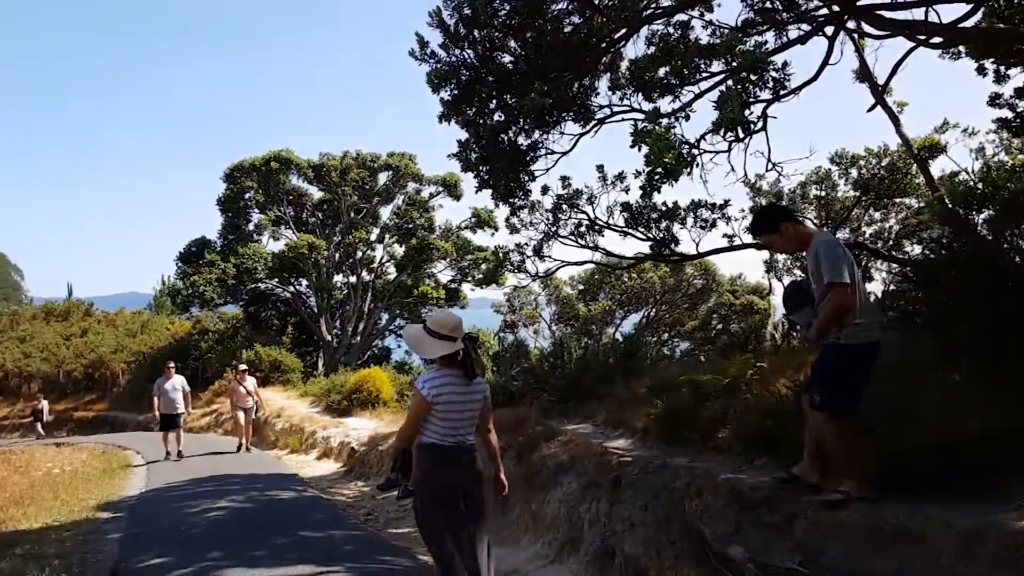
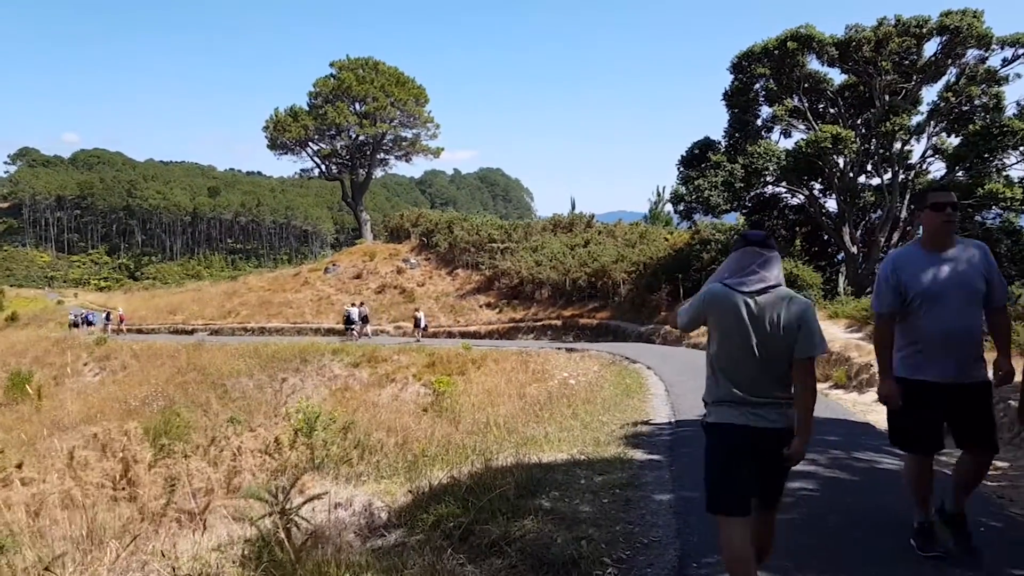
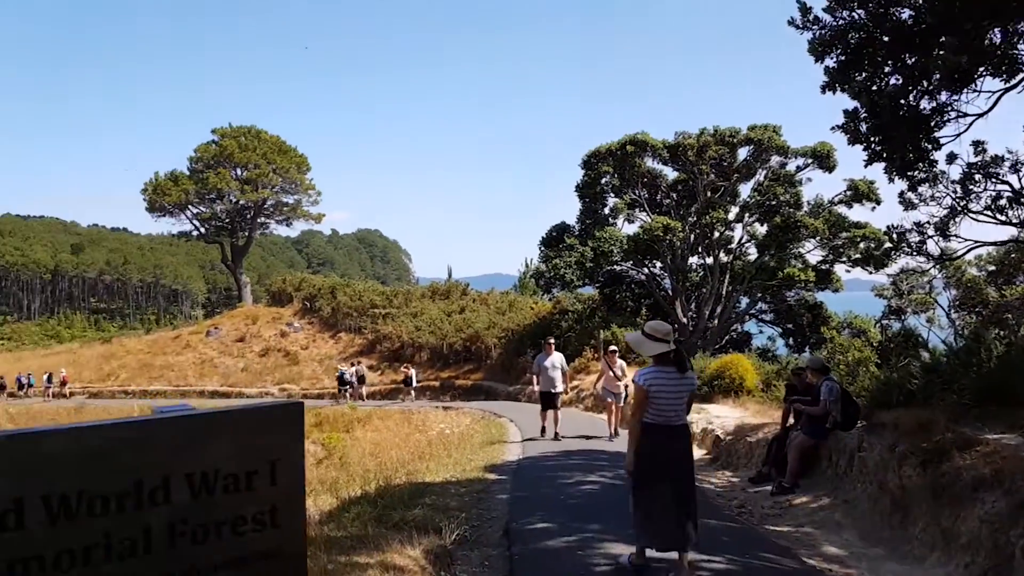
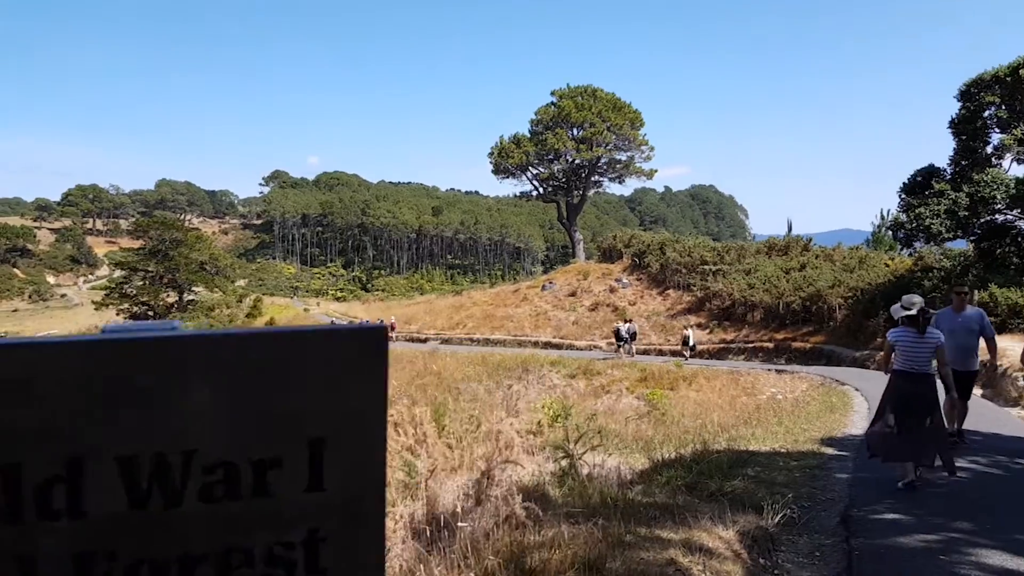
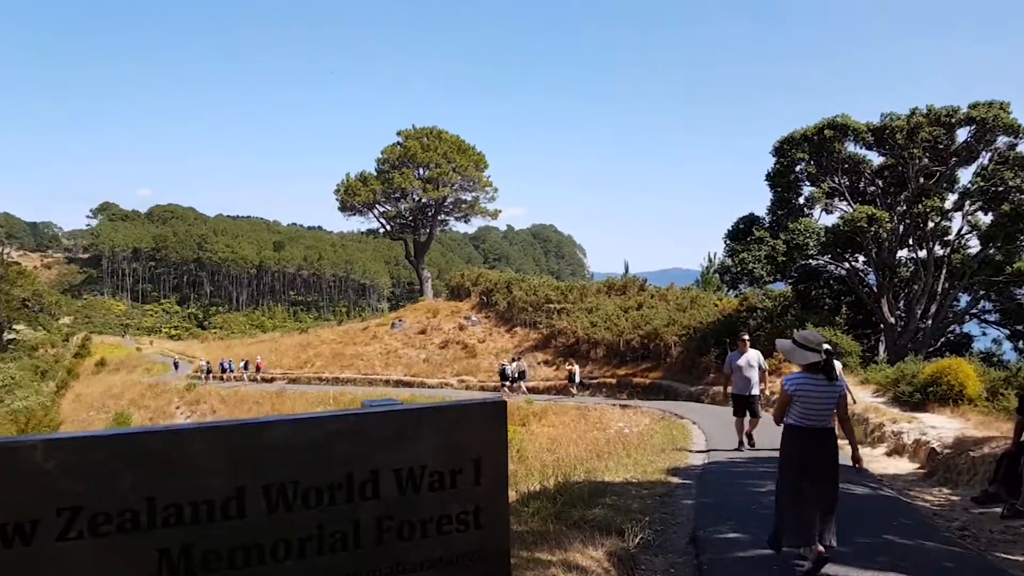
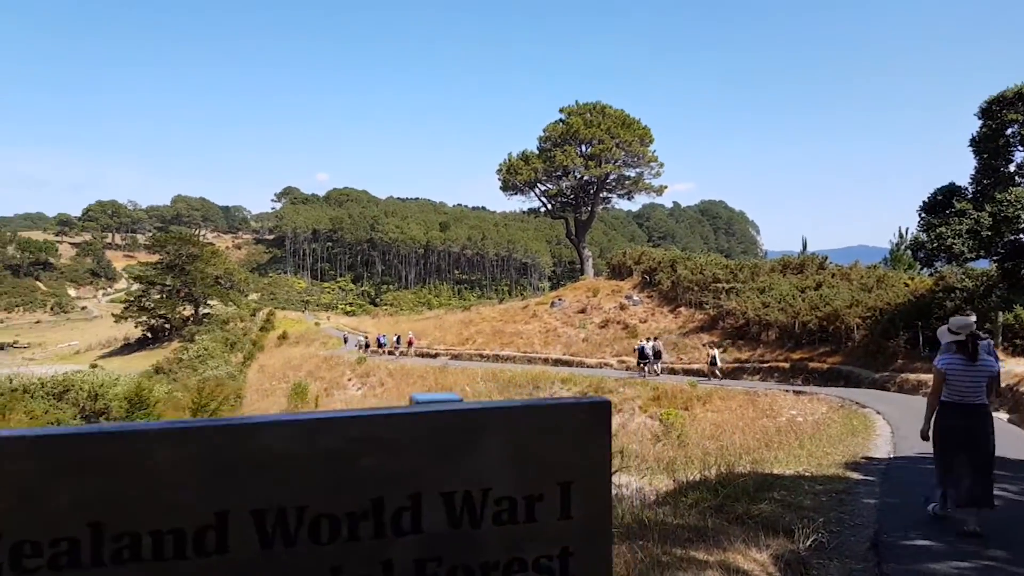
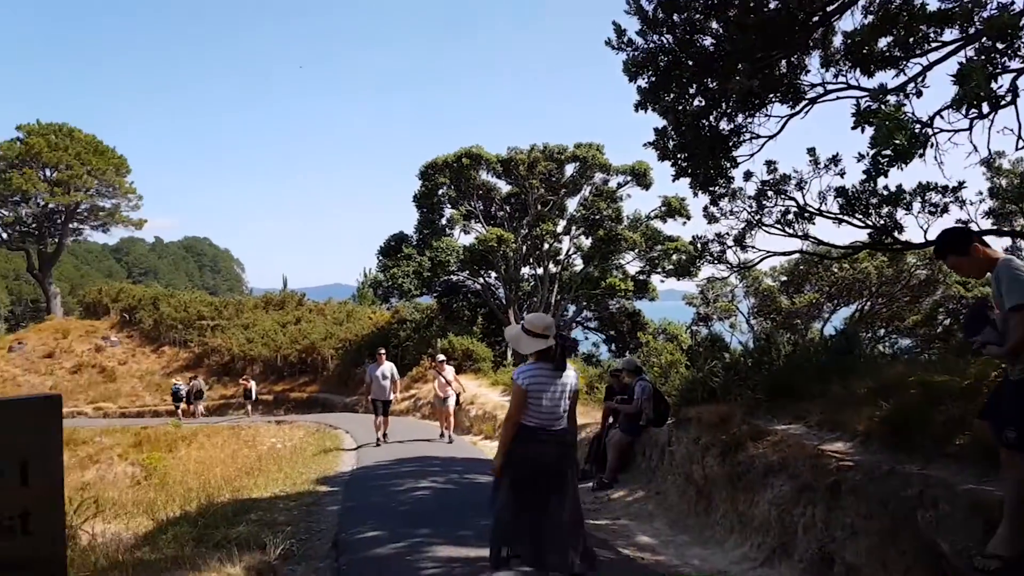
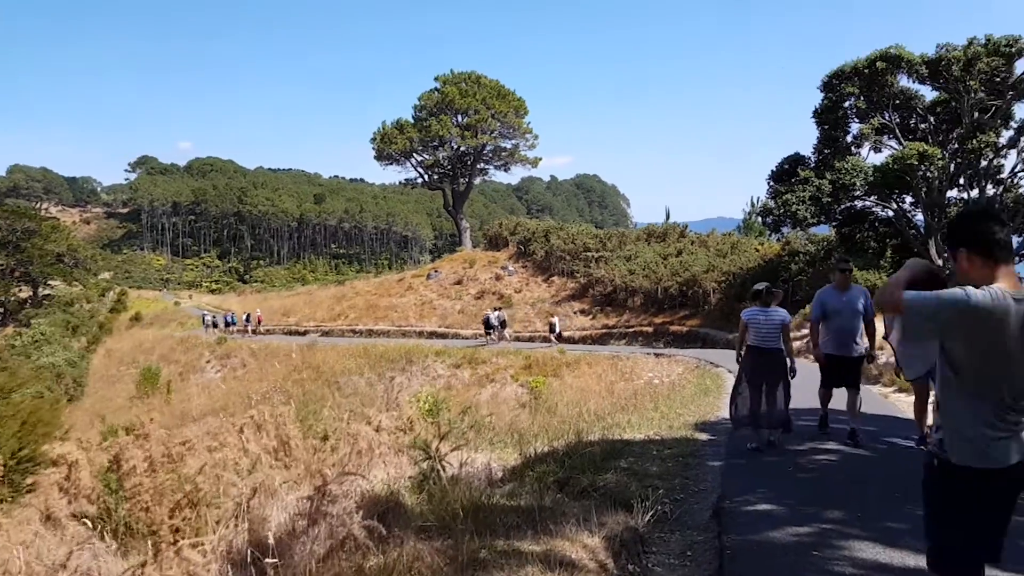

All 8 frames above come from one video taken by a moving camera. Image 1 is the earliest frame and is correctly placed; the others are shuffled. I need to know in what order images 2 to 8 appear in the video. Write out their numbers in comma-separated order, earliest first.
7, 3, 5, 6, 4, 8, 2
